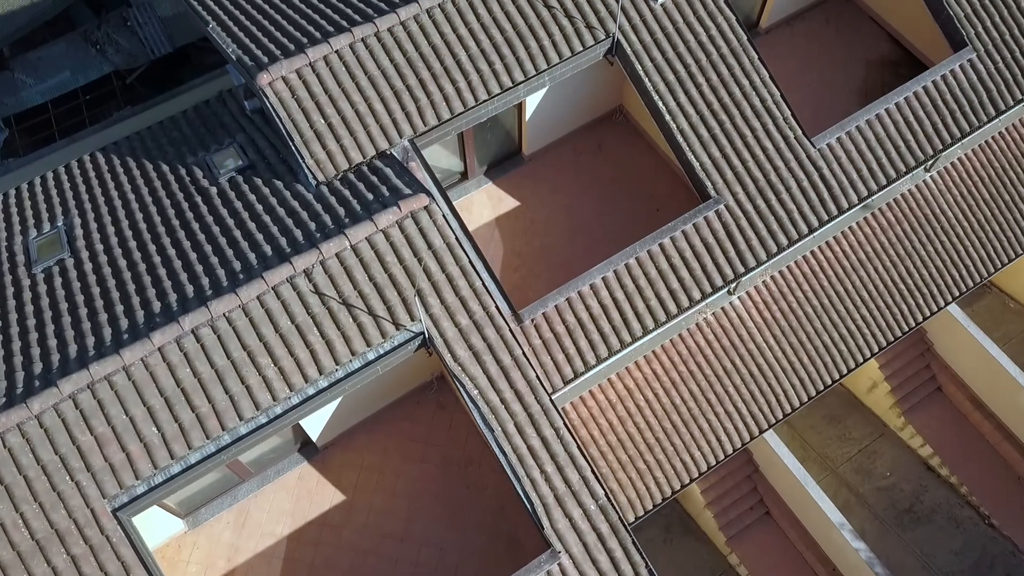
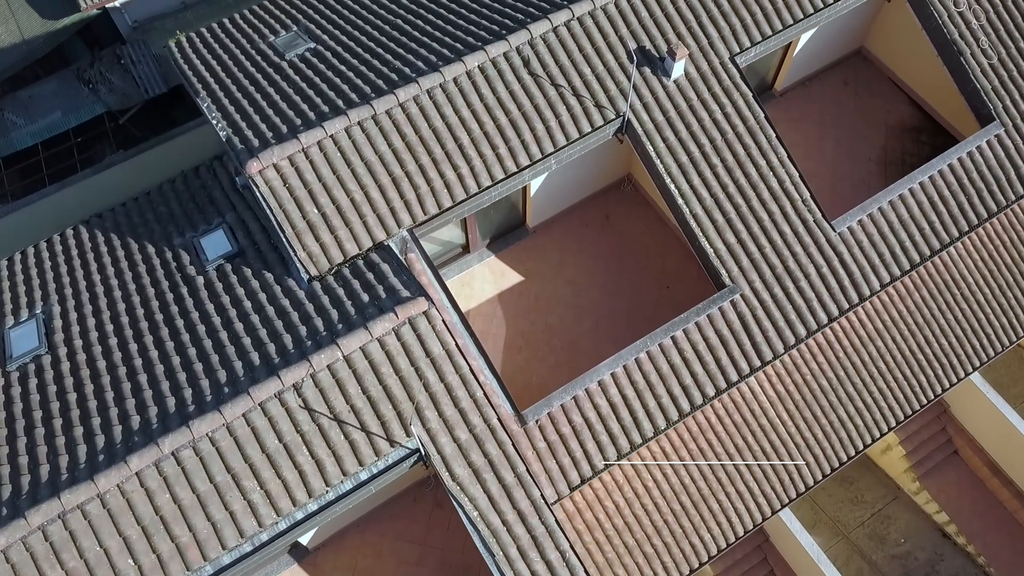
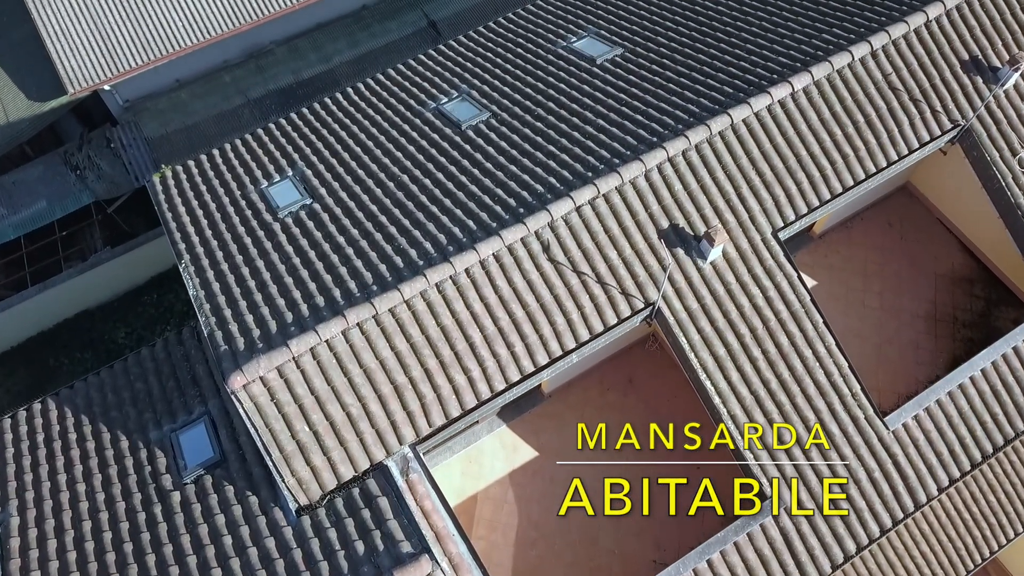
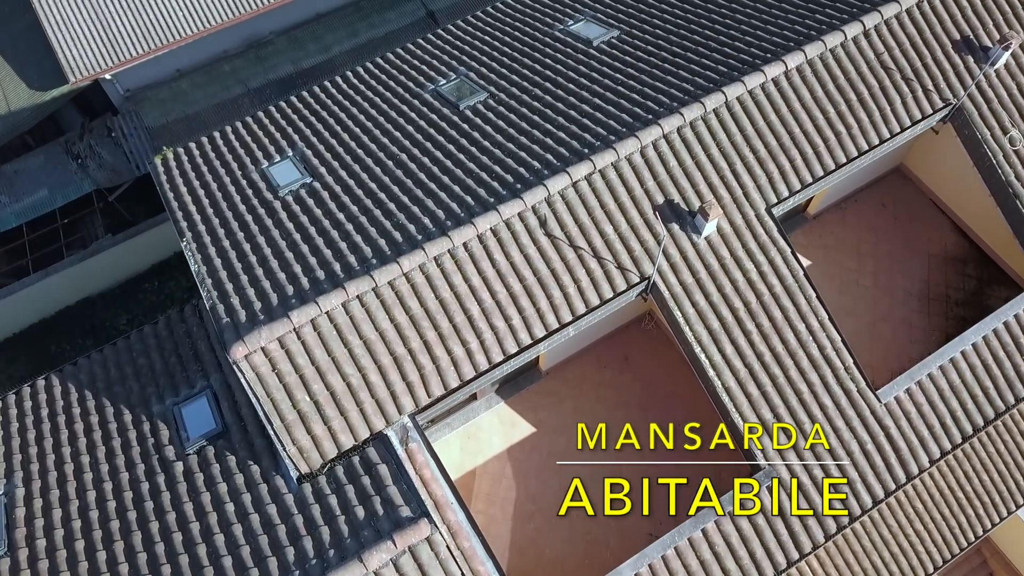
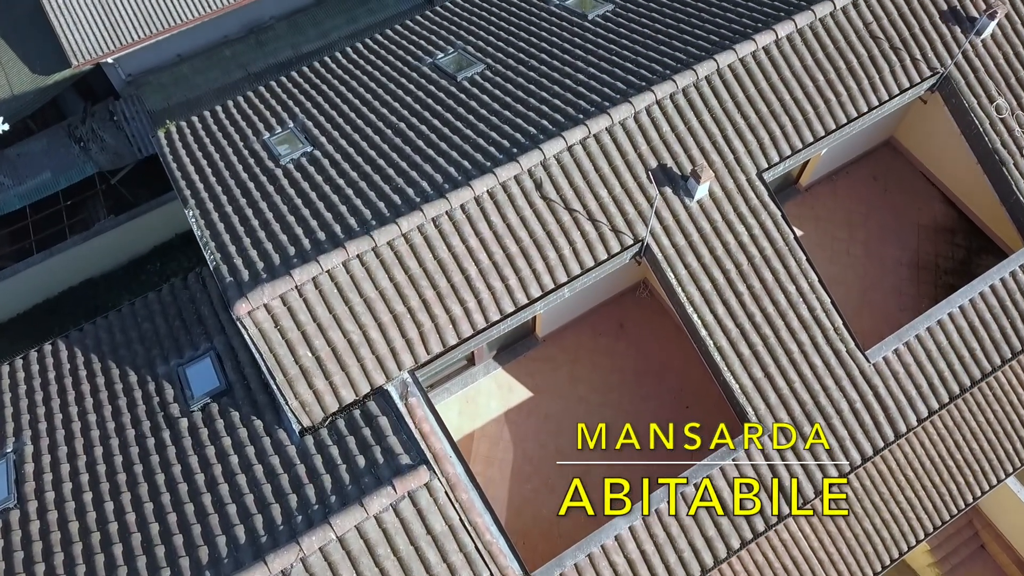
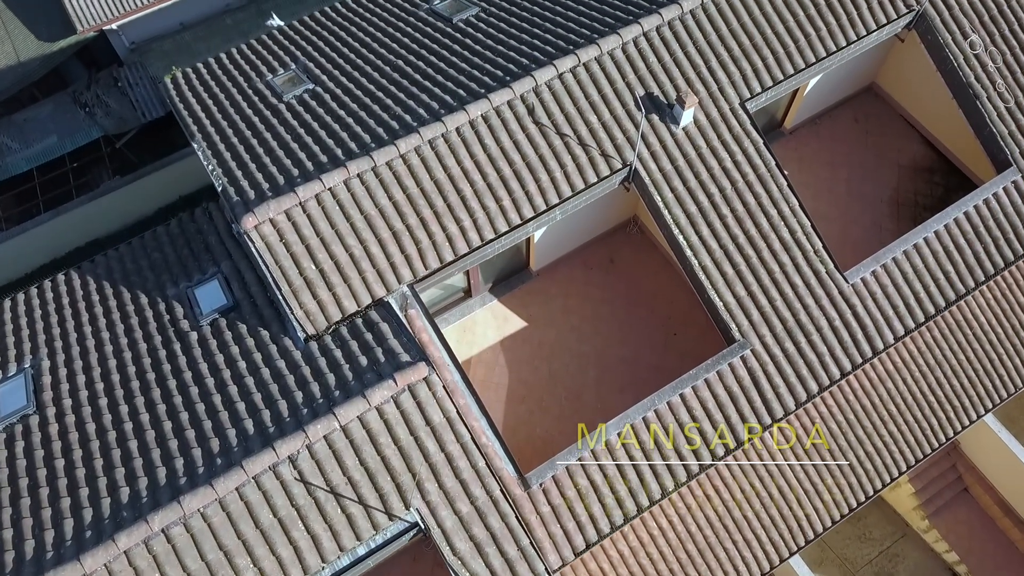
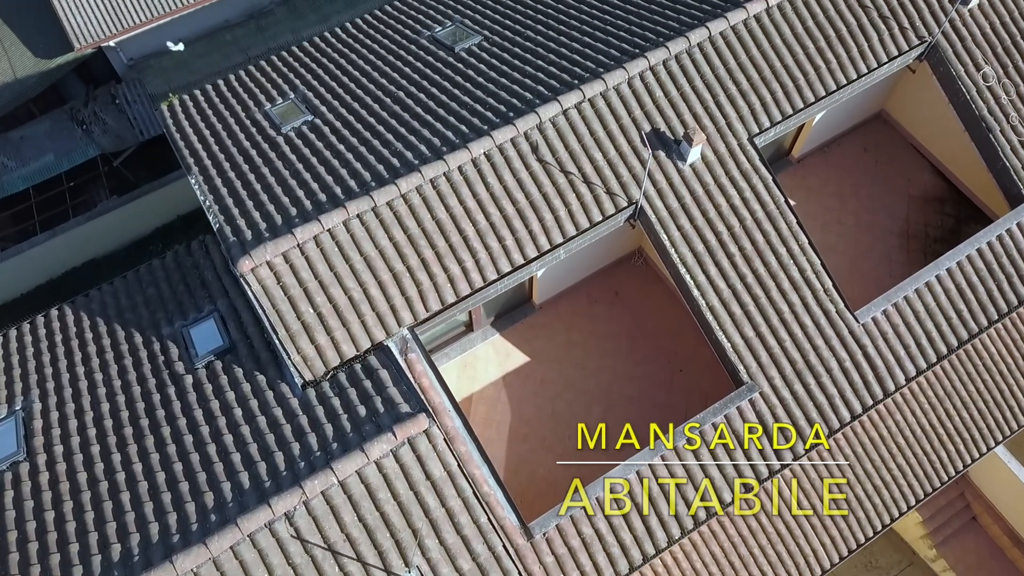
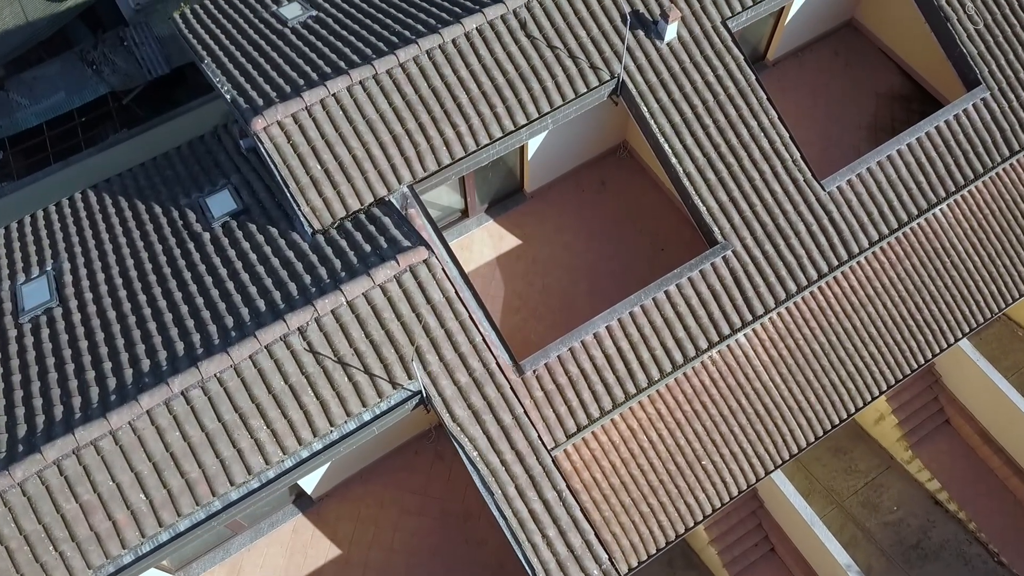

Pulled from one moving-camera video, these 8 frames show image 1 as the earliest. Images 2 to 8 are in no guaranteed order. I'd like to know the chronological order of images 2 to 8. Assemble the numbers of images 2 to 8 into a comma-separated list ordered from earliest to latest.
8, 2, 6, 7, 5, 4, 3
